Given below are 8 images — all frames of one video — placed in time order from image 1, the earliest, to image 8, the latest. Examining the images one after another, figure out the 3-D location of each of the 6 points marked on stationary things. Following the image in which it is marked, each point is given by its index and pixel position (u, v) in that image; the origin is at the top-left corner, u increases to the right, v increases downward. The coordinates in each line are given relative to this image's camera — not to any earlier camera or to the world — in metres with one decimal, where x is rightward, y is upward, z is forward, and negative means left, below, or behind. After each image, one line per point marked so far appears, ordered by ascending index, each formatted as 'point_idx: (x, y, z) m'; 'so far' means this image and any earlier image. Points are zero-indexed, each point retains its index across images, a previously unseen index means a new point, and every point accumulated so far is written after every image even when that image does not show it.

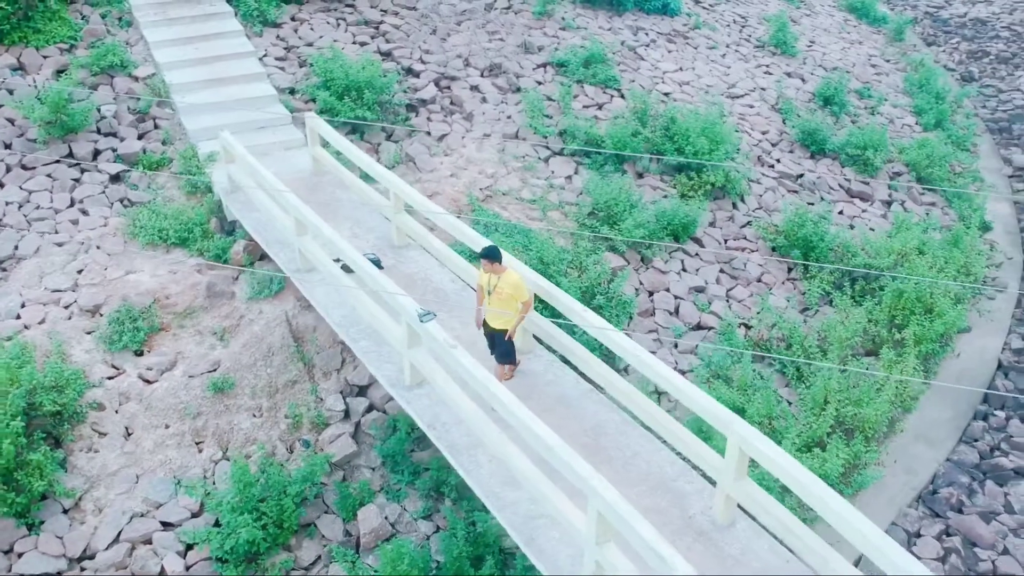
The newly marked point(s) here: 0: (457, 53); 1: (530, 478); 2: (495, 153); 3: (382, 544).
0: (-0.6, +2.5, +10.3) m
1: (+0.1, -0.8, +4.3) m
2: (-0.2, +1.3, +9.2) m
3: (-0.8, -1.6, +6.2) m
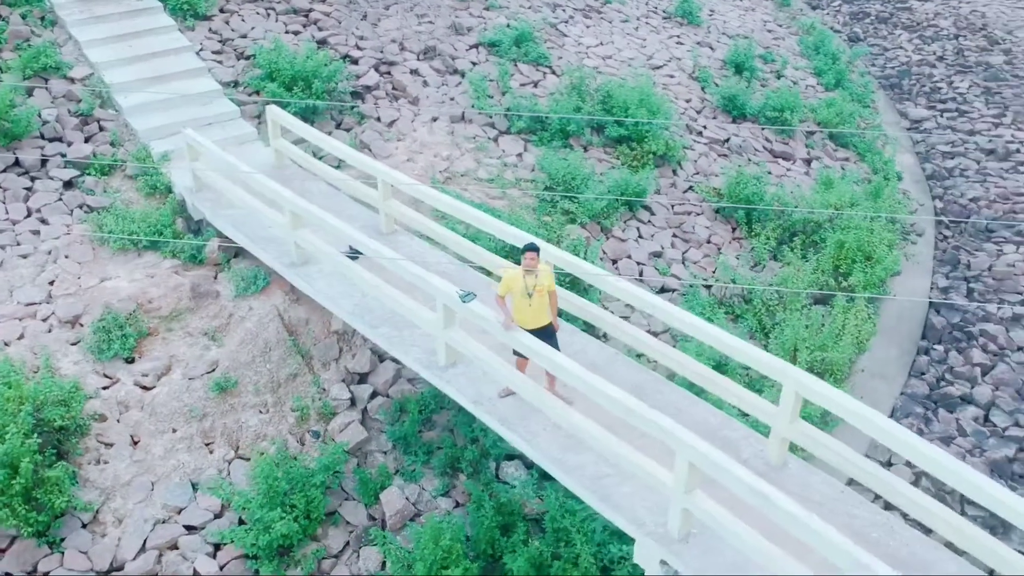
0: (-1.3, +2.6, +10.4) m
1: (+0.4, -0.7, +4.5) m
2: (-0.6, +1.5, +9.4) m
3: (-0.7, -1.5, +6.4) m
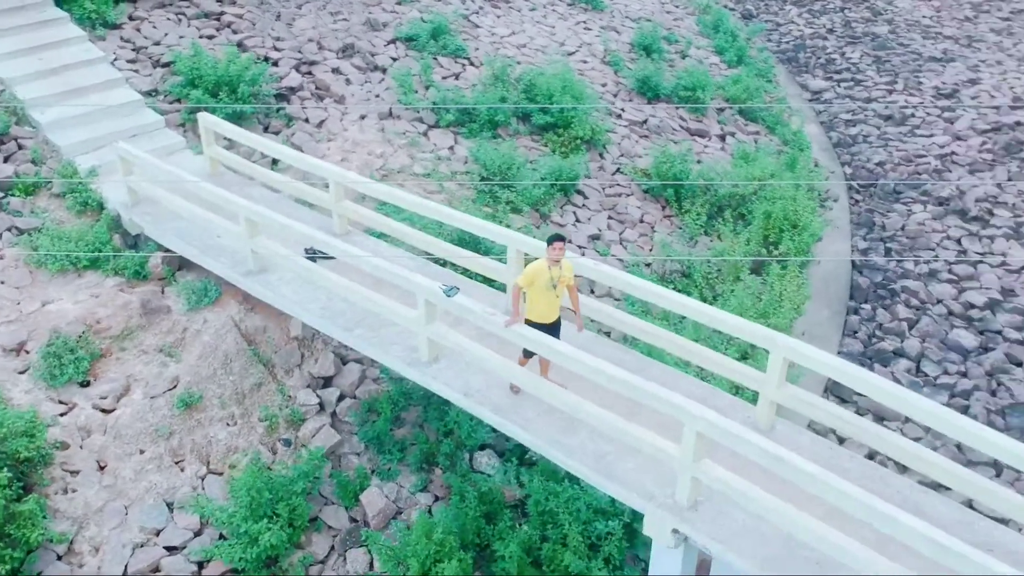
0: (-2.1, +2.6, +10.2) m
1: (+0.4, -0.6, +4.7) m
2: (-1.3, +1.5, +9.3) m
3: (-0.8, -1.5, +6.4) m
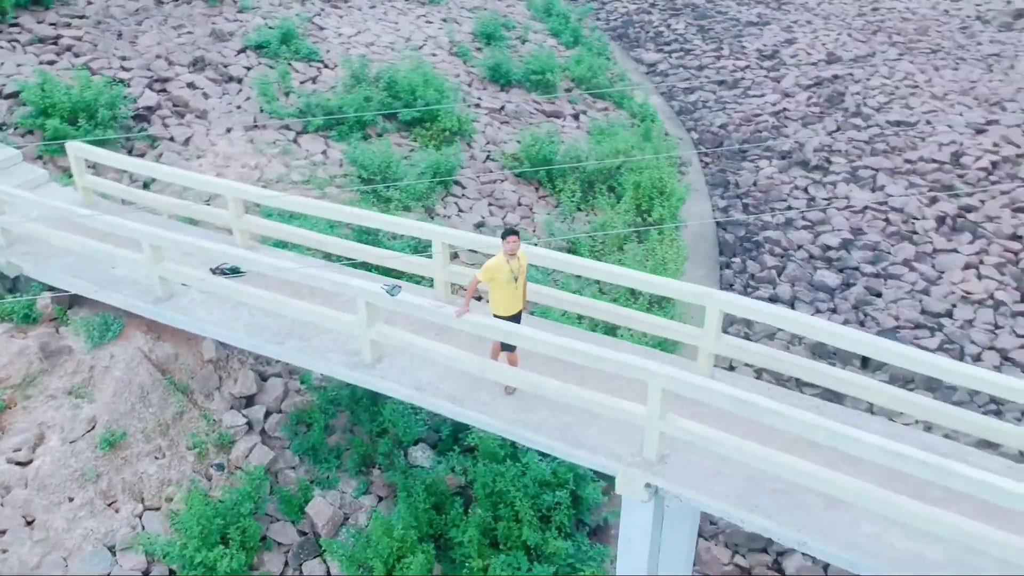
0: (-3.6, +2.3, +9.9) m
1: (+0.3, -0.5, +4.9) m
2: (-2.5, +1.3, +9.2) m
3: (-1.1, -1.6, +6.4) m
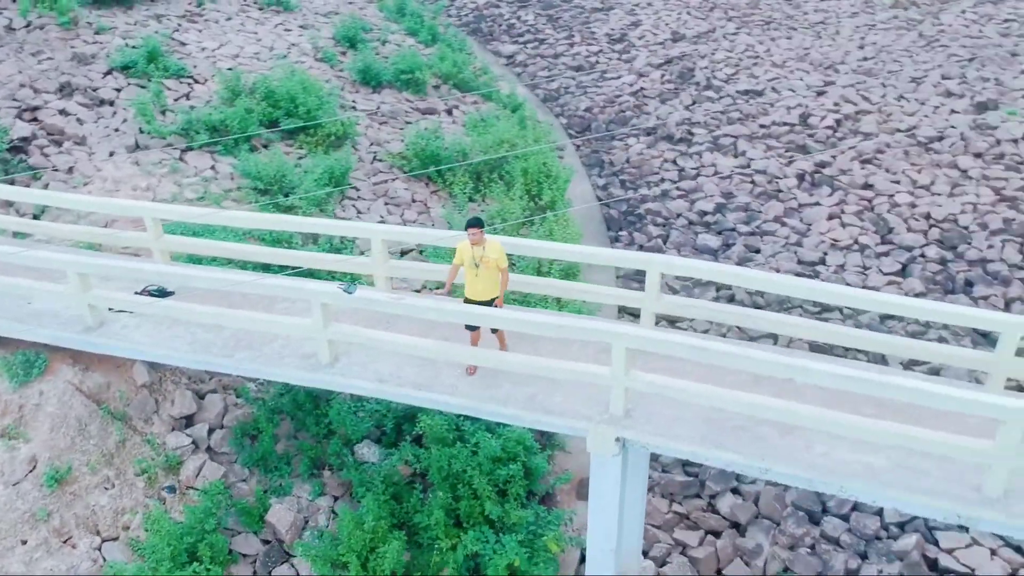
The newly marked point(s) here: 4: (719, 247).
0: (-4.8, +2.0, +9.5) m
1: (+0.1, -0.4, +5.2) m
2: (-3.4, +1.1, +9.0) m
3: (-1.4, -1.6, +6.5) m
4: (+2.1, +0.4, +10.2) m
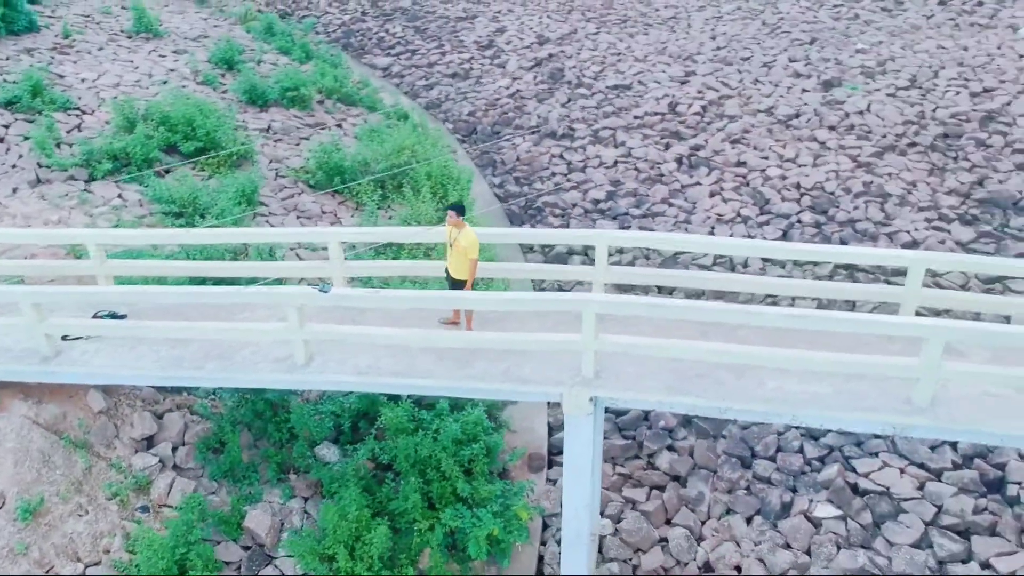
0: (-5.7, +1.5, +9.2) m
1: (-0.1, -0.3, +5.6) m
2: (-4.2, +0.8, +8.8) m
3: (-1.5, -1.7, +6.7) m
4: (+1.1, +0.6, +10.8) m
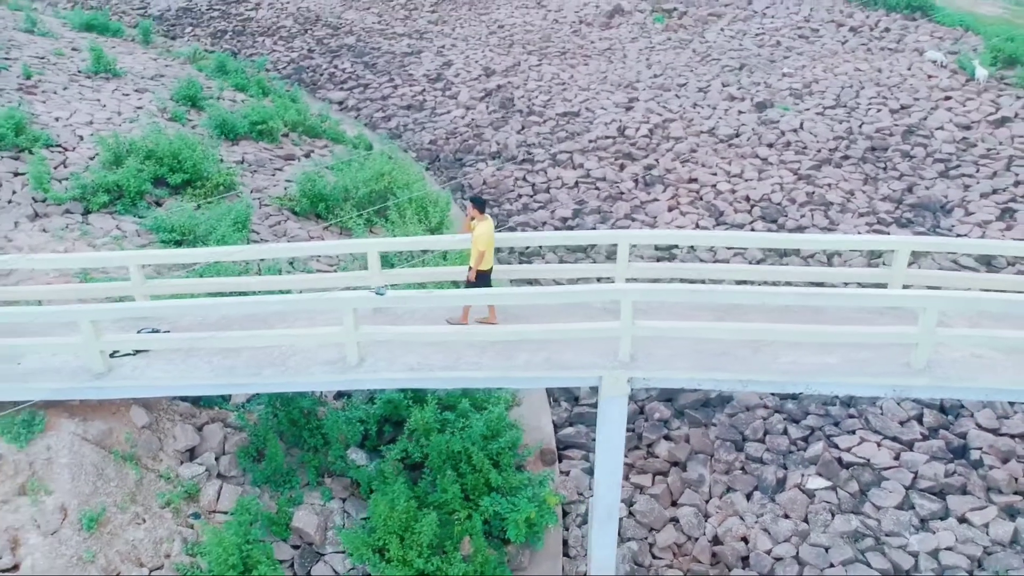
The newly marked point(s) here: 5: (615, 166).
0: (-5.8, +1.1, +9.3) m
1: (+0.2, -0.3, +6.2) m
2: (-4.3, +0.5, +9.0) m
3: (-1.3, -1.7, +7.0) m
4: (+0.9, +0.5, +11.5) m
5: (+1.4, +1.6, +13.2) m
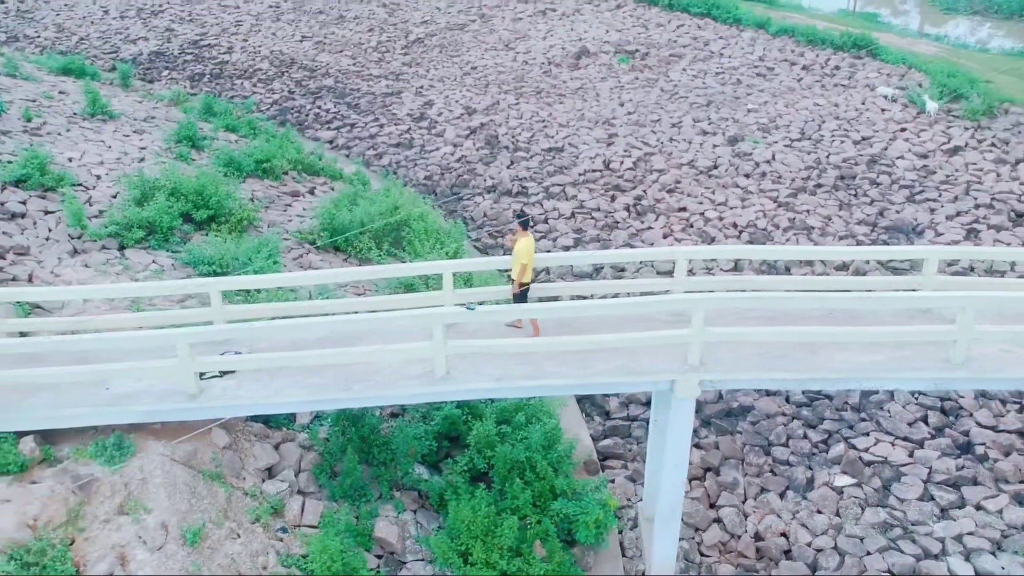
0: (-5.5, +0.8, +9.4) m
1: (+0.8, -0.4, +6.7) m
2: (-4.0, +0.2, +9.2) m
3: (-0.8, -1.9, +7.4) m
4: (+1.0, +0.2, +12.1) m
5: (+1.3, +1.3, +13.9) m
